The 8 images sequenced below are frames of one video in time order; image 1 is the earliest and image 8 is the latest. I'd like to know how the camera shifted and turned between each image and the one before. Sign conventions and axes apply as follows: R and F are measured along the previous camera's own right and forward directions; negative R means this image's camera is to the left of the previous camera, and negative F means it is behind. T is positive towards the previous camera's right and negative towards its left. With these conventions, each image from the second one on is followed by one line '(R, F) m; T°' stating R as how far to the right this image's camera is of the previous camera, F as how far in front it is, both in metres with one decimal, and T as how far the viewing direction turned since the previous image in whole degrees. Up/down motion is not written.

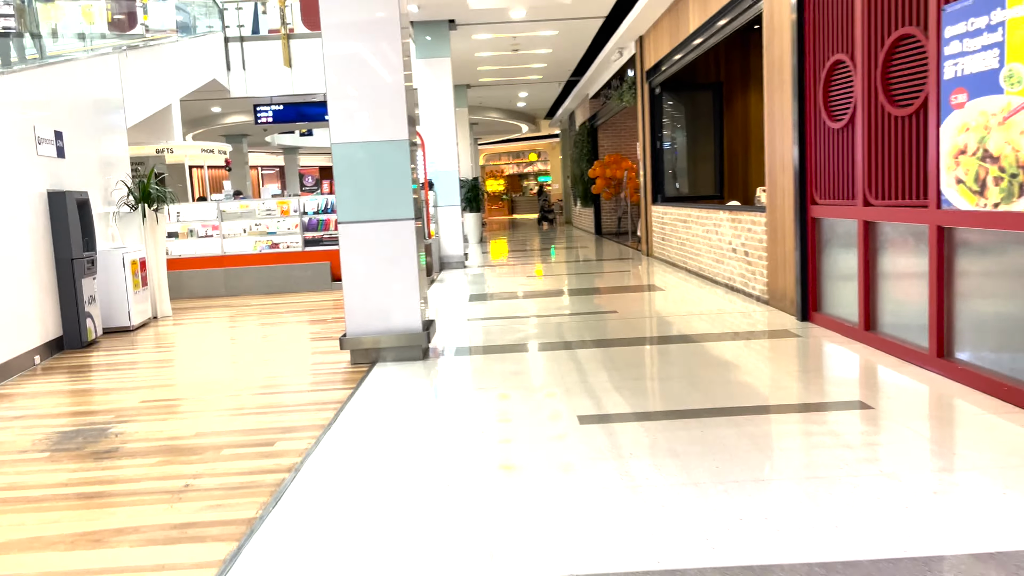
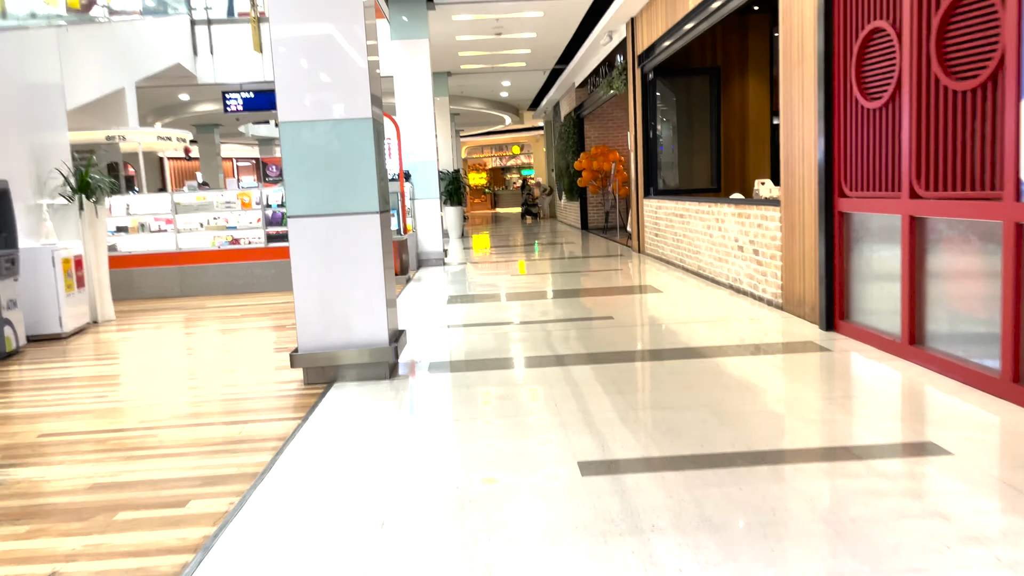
(0.0, +0.7) m; +1°
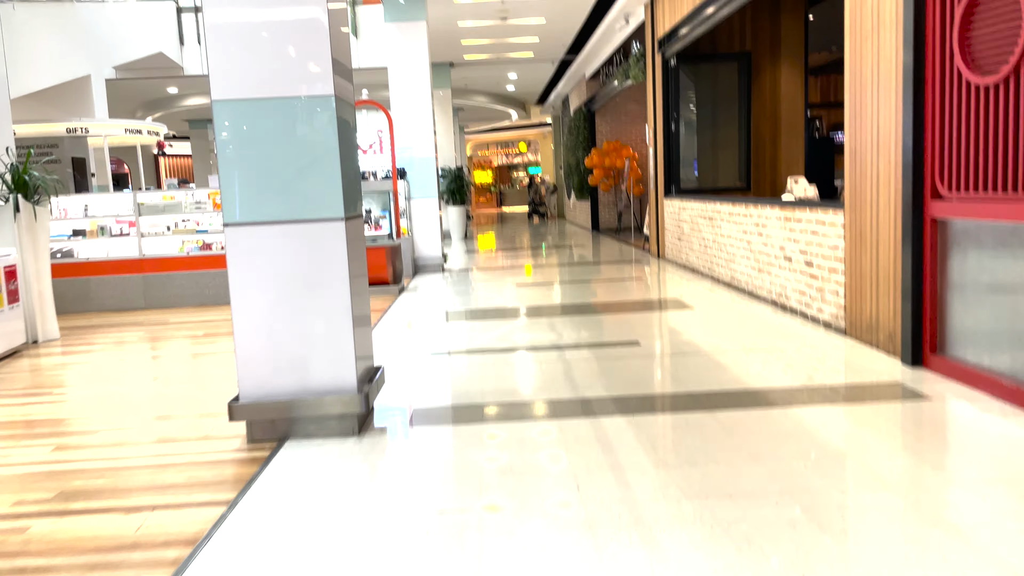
(0.0, +0.9) m; 0°
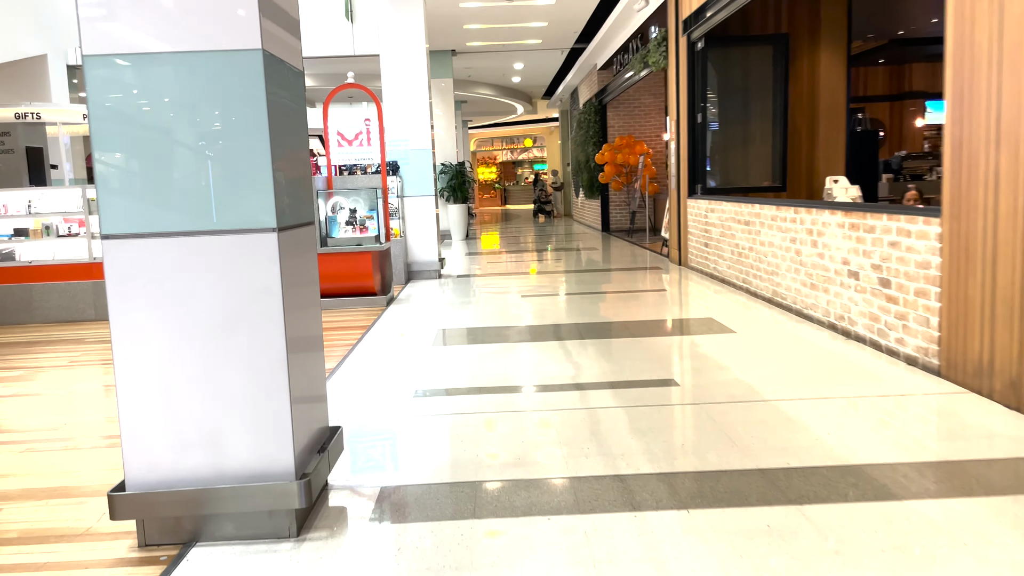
(0.0, +1.0) m; 0°
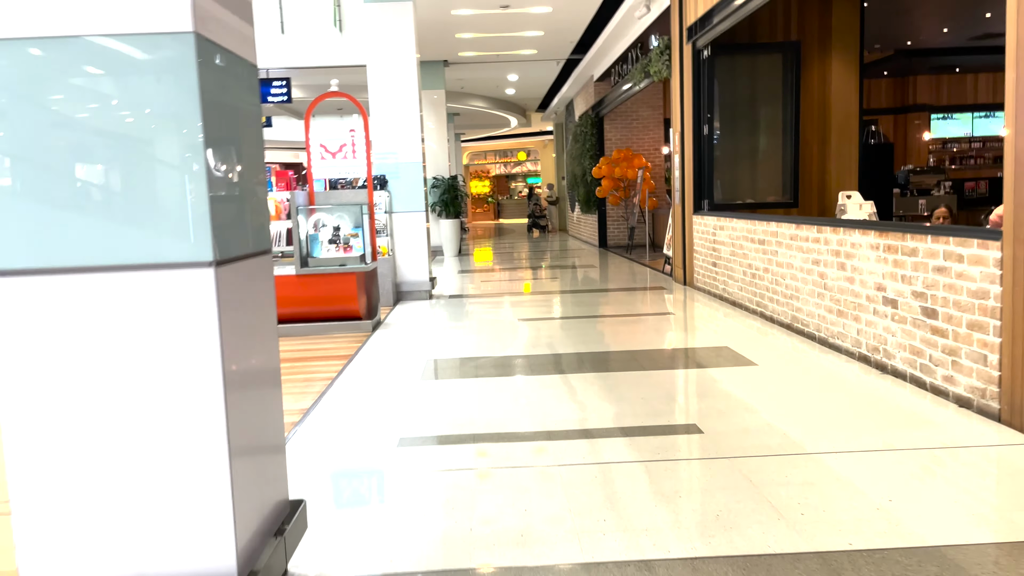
(0.0, +0.5) m; +1°
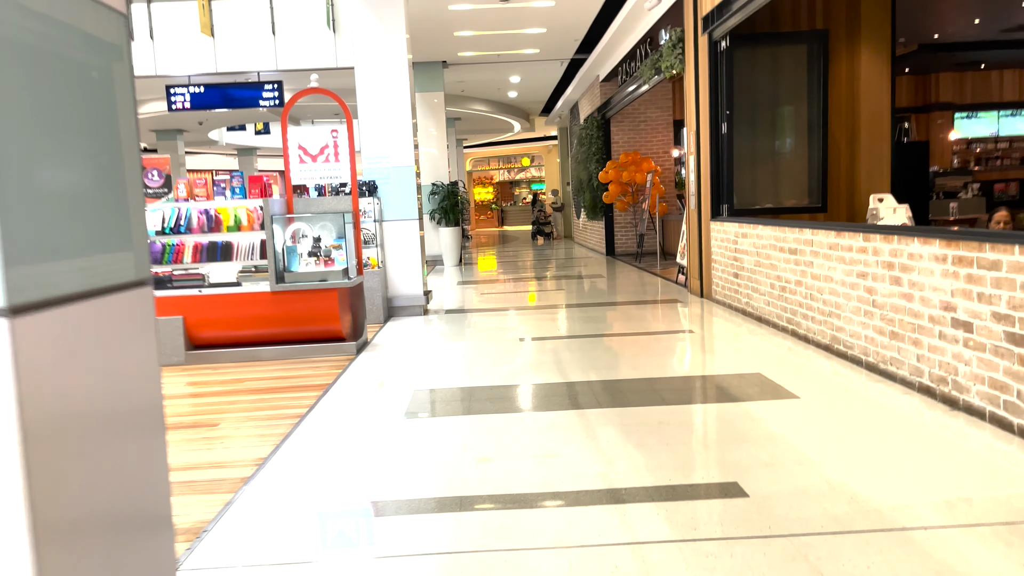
(0.0, +0.6) m; 0°
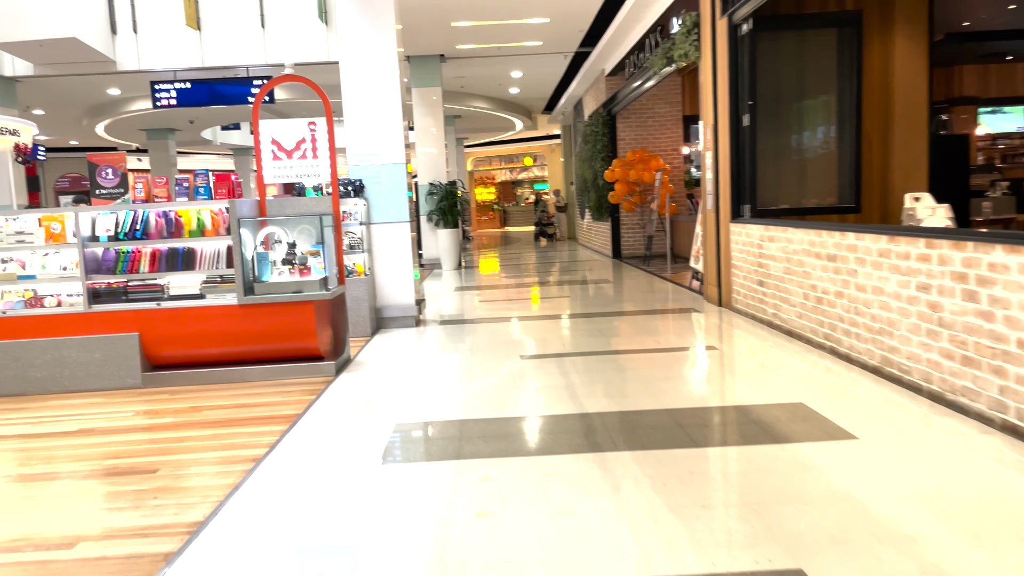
(0.0, +0.6) m; 0°
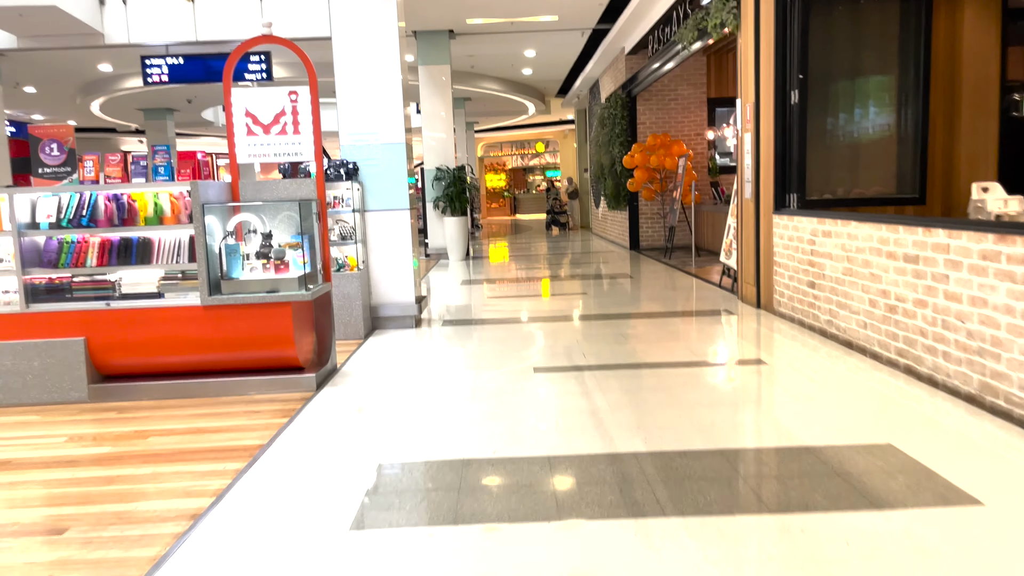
(0.0, +0.7) m; -1°
